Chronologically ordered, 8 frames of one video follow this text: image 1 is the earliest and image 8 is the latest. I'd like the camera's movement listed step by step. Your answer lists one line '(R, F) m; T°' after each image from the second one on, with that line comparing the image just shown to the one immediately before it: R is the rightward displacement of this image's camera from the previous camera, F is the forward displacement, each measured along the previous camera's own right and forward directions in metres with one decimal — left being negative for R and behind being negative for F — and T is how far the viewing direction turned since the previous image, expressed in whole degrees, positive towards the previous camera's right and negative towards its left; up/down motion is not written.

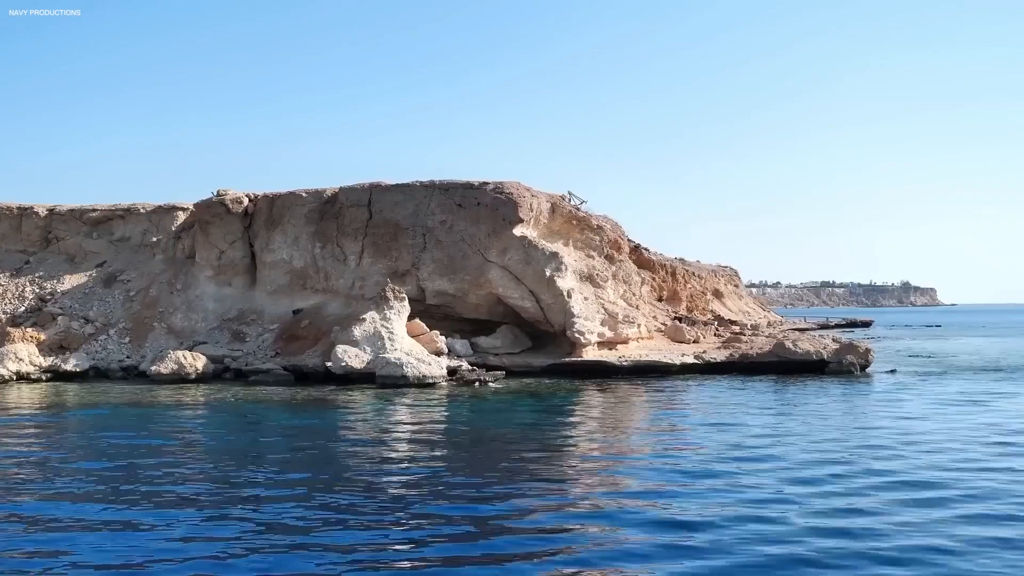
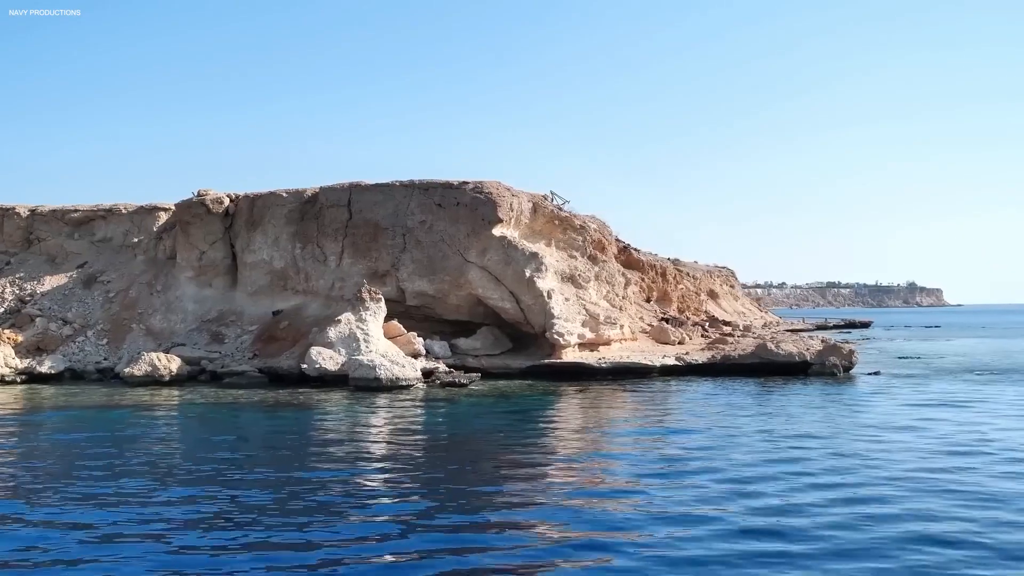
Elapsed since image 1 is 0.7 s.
(+0.5, +0.3) m; 0°
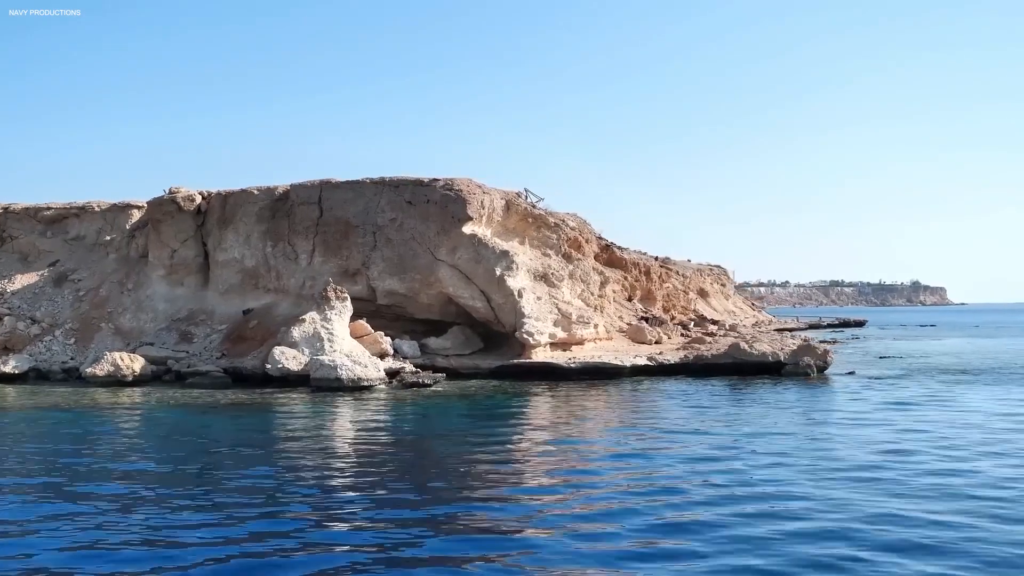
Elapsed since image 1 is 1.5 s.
(+0.6, +0.3) m; 0°
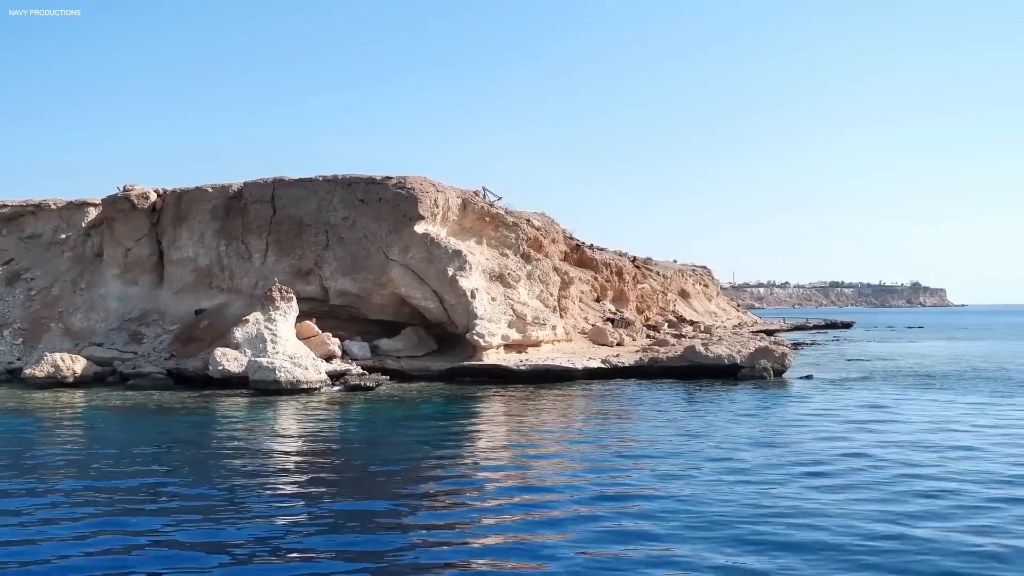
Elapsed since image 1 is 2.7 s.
(+0.8, +0.4) m; 0°
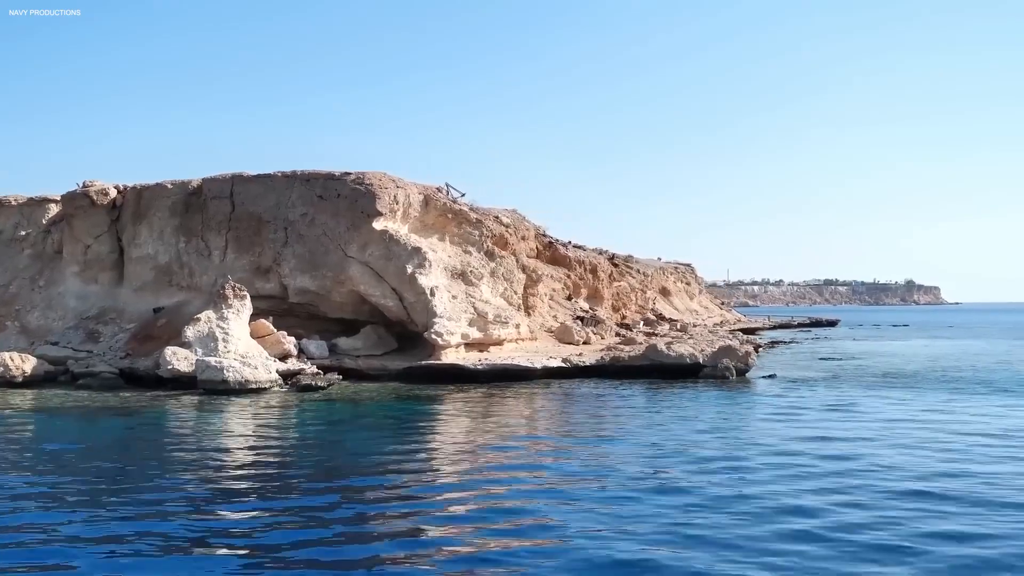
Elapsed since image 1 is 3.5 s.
(+0.6, +0.3) m; 0°
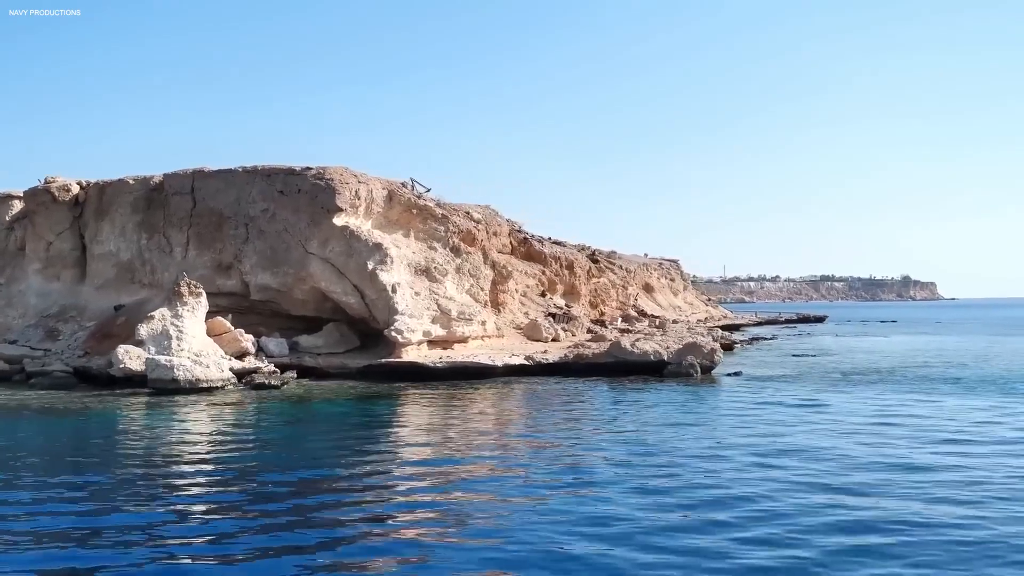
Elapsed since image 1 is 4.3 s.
(+0.6, +0.3) m; 0°
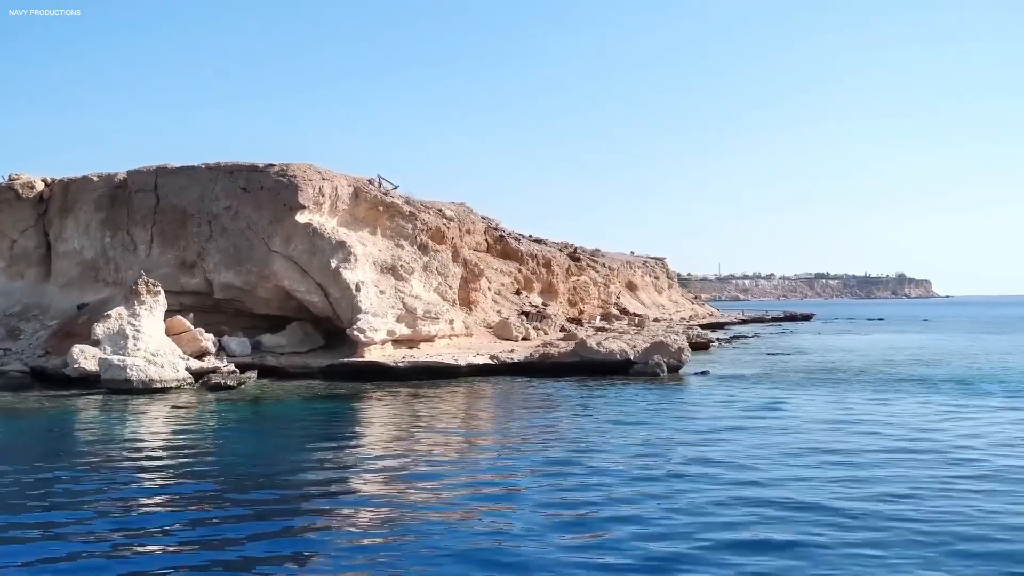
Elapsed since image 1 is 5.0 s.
(+0.5, +0.3) m; 0°
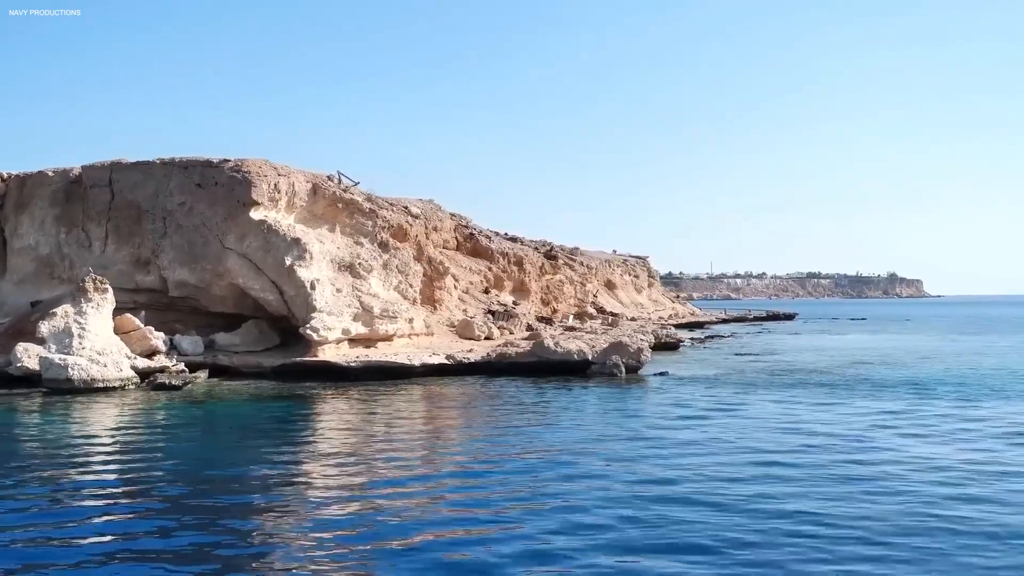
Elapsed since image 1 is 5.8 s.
(+0.6, +0.3) m; 0°
